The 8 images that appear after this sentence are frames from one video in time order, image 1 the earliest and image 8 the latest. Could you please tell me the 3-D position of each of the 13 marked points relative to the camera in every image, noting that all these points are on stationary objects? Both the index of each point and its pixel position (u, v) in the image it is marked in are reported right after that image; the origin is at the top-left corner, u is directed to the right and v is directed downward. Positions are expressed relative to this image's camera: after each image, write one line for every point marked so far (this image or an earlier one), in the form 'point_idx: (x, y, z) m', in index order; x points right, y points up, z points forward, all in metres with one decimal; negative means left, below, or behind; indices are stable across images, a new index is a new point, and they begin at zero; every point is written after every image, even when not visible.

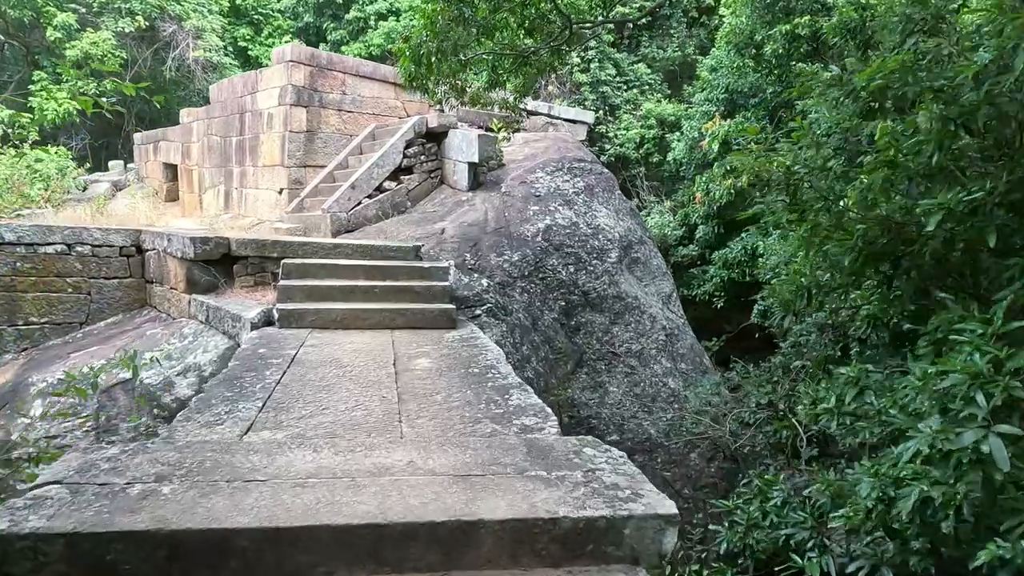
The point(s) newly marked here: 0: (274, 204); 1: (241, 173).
0: (-3.0, +1.0, +8.0) m
1: (-3.6, +1.5, +8.6) m
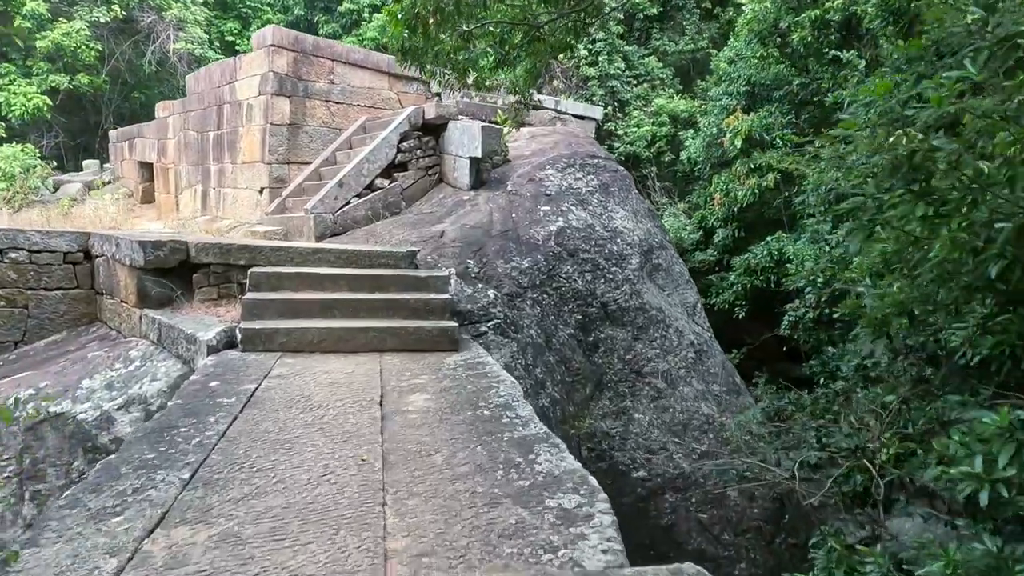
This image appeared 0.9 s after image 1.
0: (-2.9, +0.9, +7.2) m
1: (-3.6, +1.4, +7.8) m
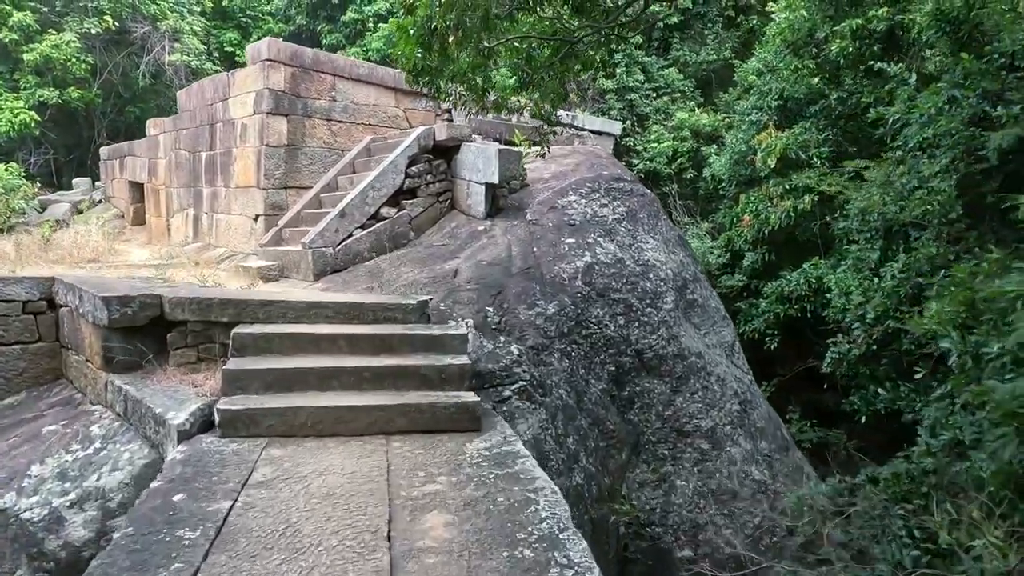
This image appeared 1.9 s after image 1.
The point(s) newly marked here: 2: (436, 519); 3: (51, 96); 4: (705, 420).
0: (-2.7, +0.6, +6.6) m
1: (-3.4, +1.0, +7.2) m
2: (-0.3, -0.8, +2.2) m
3: (-7.2, +3.0, +10.1) m
4: (+1.4, -1.0, +4.8) m
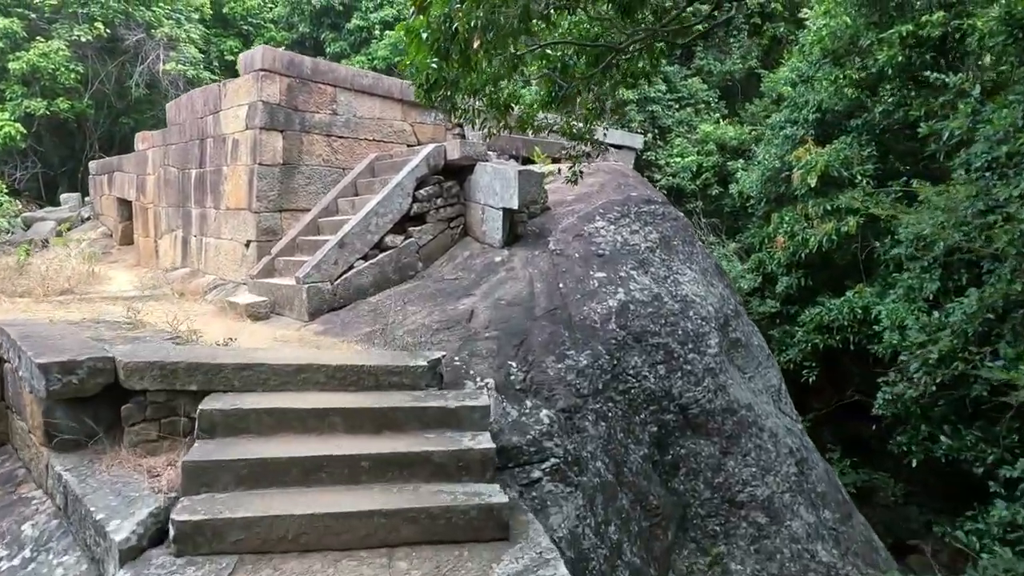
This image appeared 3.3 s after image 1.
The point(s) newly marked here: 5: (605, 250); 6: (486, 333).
0: (-2.6, +0.3, +6.0) m
1: (-3.2, +0.7, +6.6) m
2: (-0.1, -1.1, +1.6) m
3: (-7.0, +2.7, +9.5) m
4: (+1.6, -1.3, +4.1) m
5: (+0.7, +0.3, +5.1) m
6: (-0.2, -0.3, +4.0) m
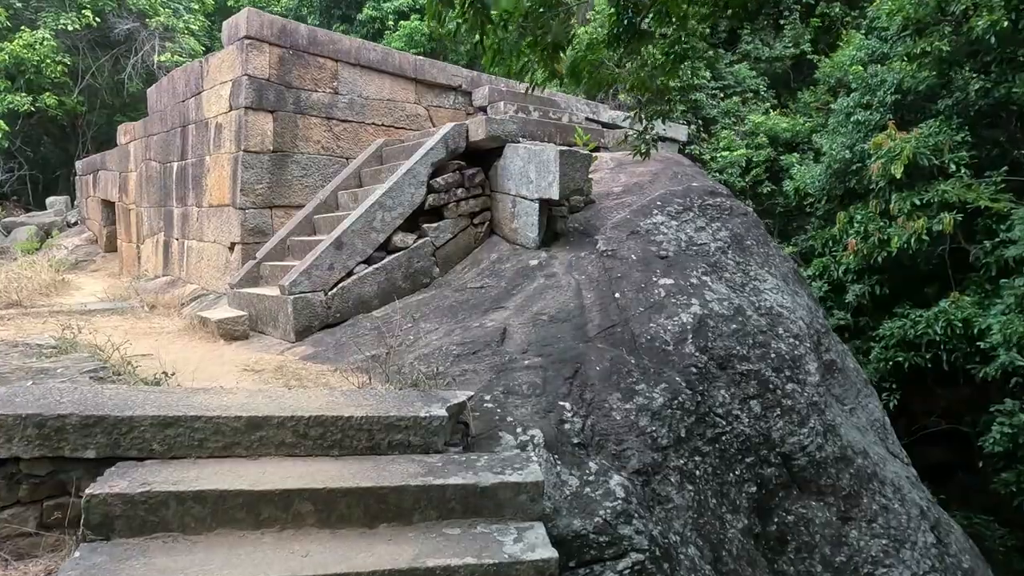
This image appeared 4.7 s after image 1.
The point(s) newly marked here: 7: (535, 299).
0: (-2.3, +0.2, +5.1) m
1: (-2.9, +0.6, +5.7) m
2: (0.0, -1.1, +0.6) m
3: (-6.7, +2.5, +8.7) m
4: (+1.8, -1.3, +3.1) m
5: (+1.0, +0.2, +4.0) m
6: (+0.1, -0.3, +2.9) m
7: (+0.1, -0.1, +3.6) m
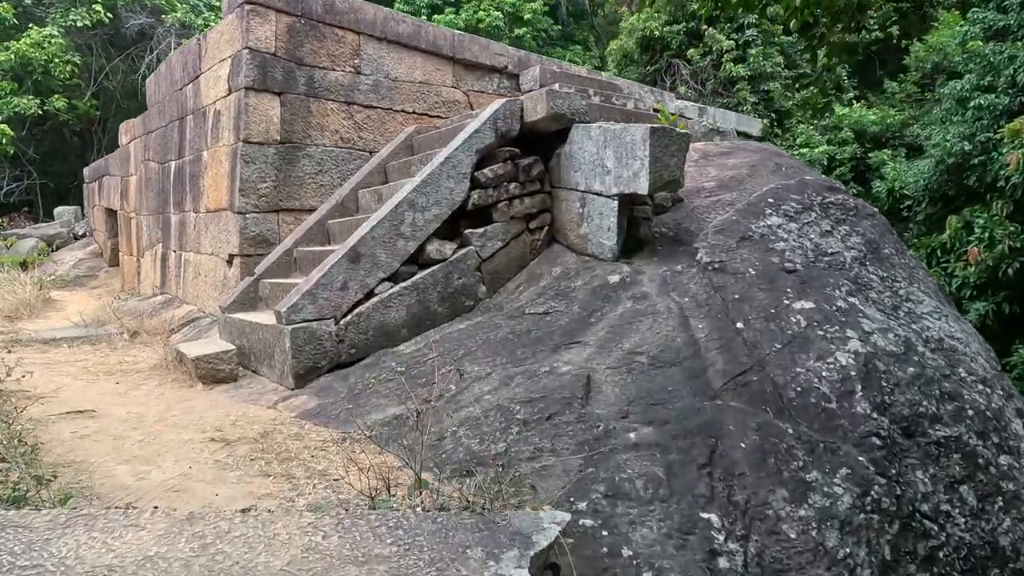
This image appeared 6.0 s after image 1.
0: (-1.9, 0.0, +4.2) m
1: (-2.5, +0.5, +4.8) m
2: (+0.2, -1.1, -0.5) m
3: (-6.1, +2.3, +8.1) m
4: (+2.1, -1.4, +1.9) m
5: (+1.3, +0.1, +3.0) m
6: (+0.4, -0.4, +1.9) m
7: (+0.4, -0.2, +2.6) m
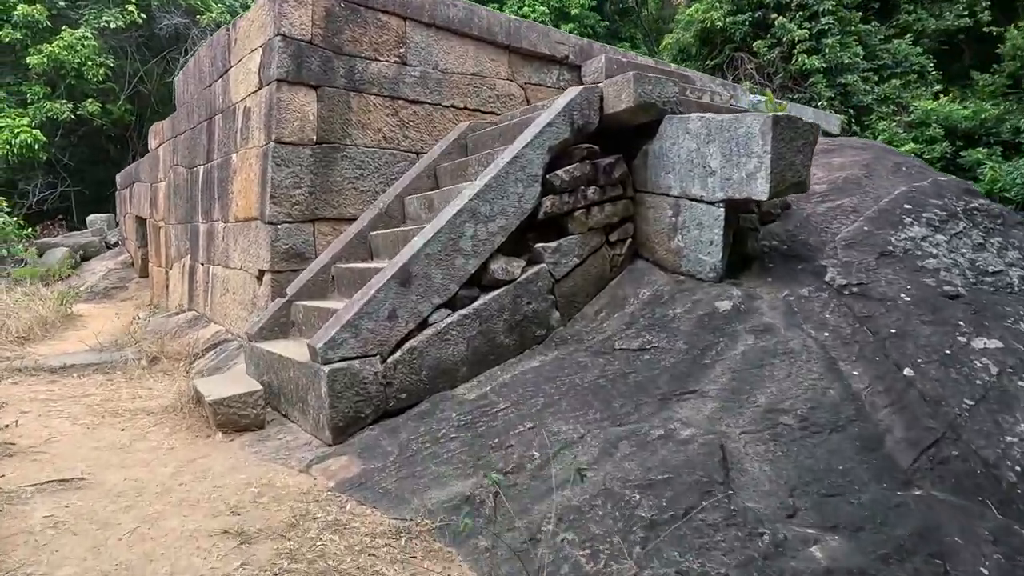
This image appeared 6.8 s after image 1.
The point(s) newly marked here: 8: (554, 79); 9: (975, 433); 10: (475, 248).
0: (-1.5, -0.1, +3.7) m
1: (-2.1, +0.4, +4.4) m
2: (+0.3, -1.2, -1.1) m
3: (-5.5, +2.2, +7.8) m
4: (+2.4, -1.5, +1.2) m
5: (+1.6, 0.0, +2.3) m
6: (+0.6, -0.5, +1.3) m
7: (+0.7, -0.3, +2.0) m
8: (+0.3, +1.5, +4.5) m
9: (+1.2, -0.4, +1.7) m
10: (-0.1, +0.2, +2.5) m
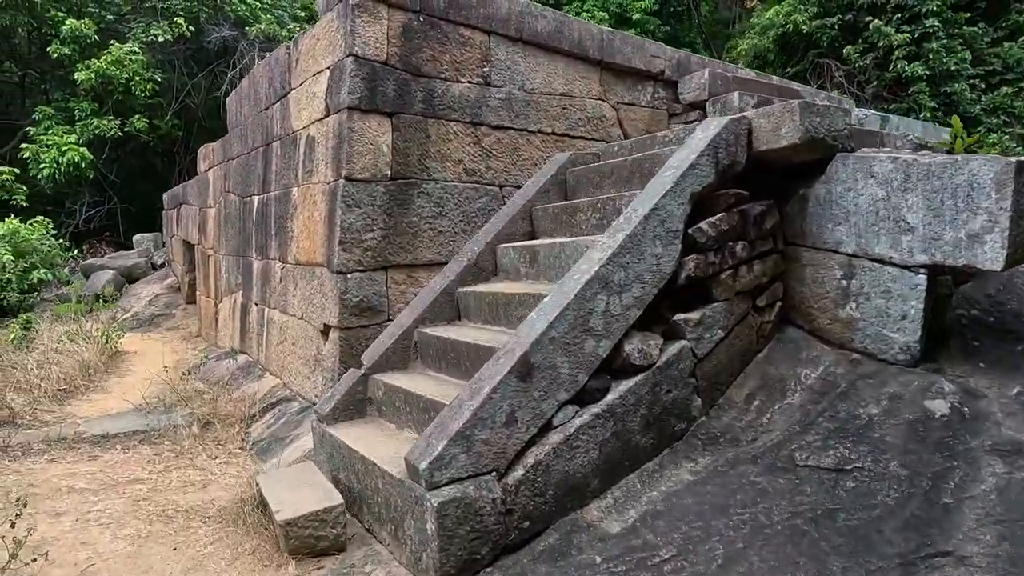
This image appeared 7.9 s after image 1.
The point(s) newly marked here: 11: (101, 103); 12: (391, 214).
0: (-1.0, -0.4, +3.2) m
1: (-1.5, +0.1, +4.0) m
2: (+0.6, -1.5, -1.6) m
3: (-4.8, +1.9, +7.6) m
4: (+2.7, -1.8, +0.6) m
5: (+2.1, -0.3, +1.7) m
6: (+1.0, -0.8, +0.8) m
7: (+1.1, -0.6, +1.4) m
8: (+0.8, +1.2, +3.9) m
9: (+1.6, -0.7, +1.1) m
10: (+0.3, -0.1, +2.0) m
11: (-5.1, +2.3, +7.9) m
12: (-0.6, +0.3, +3.0) m
